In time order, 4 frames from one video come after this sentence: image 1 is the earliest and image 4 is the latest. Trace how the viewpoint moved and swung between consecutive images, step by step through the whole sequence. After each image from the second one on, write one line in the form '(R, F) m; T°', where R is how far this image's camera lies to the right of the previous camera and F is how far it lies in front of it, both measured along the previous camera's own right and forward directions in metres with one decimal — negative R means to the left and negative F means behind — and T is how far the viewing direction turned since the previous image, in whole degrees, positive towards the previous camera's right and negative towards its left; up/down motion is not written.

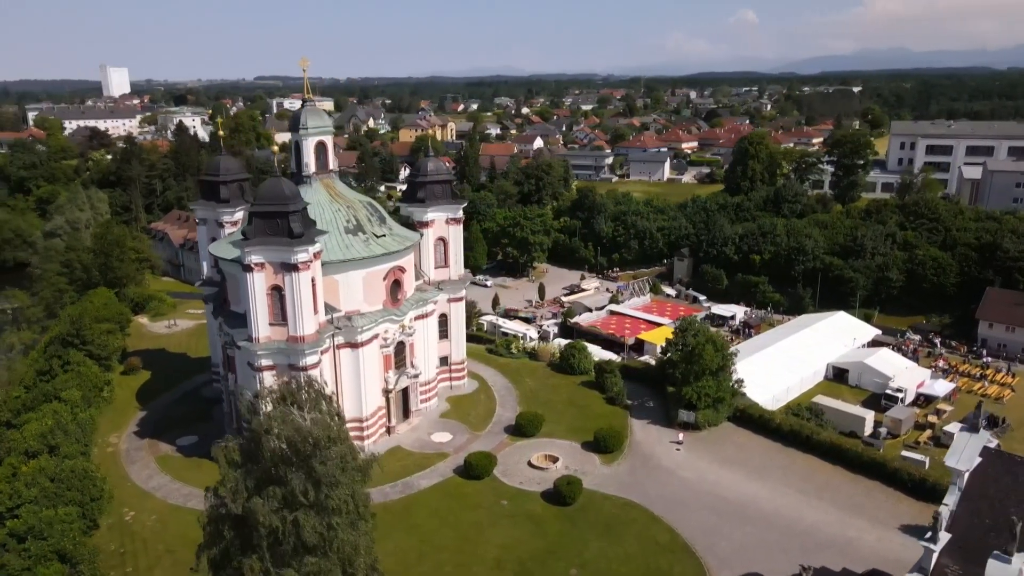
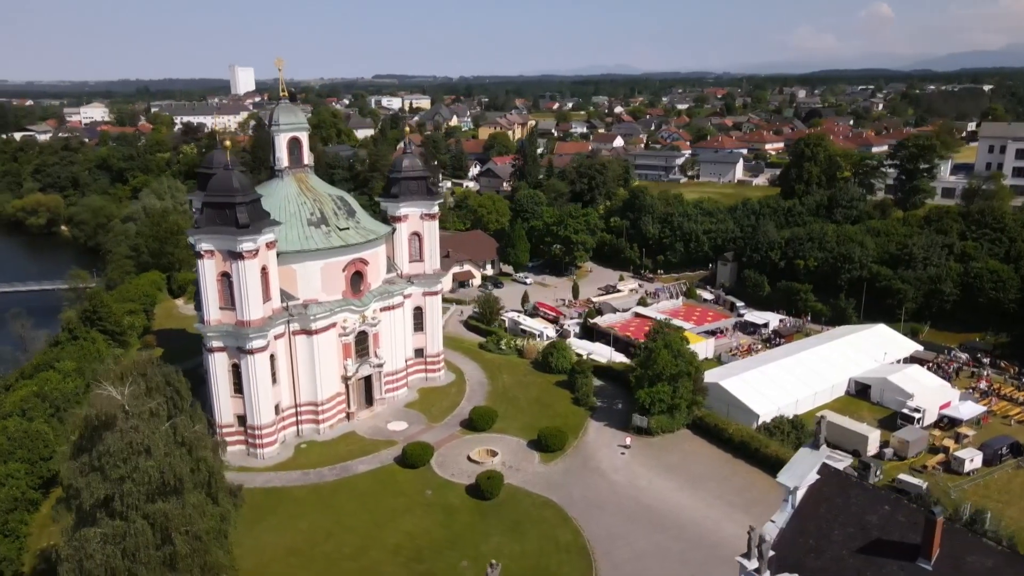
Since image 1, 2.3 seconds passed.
(+6.2, +0.1) m; -8°
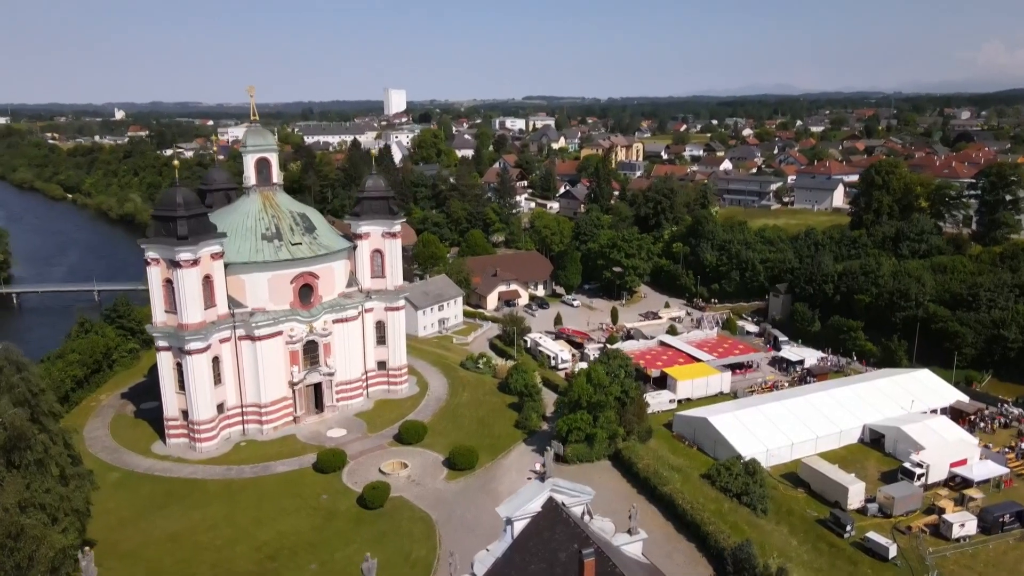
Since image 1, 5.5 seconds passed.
(+8.9, +0.2) m; -10°
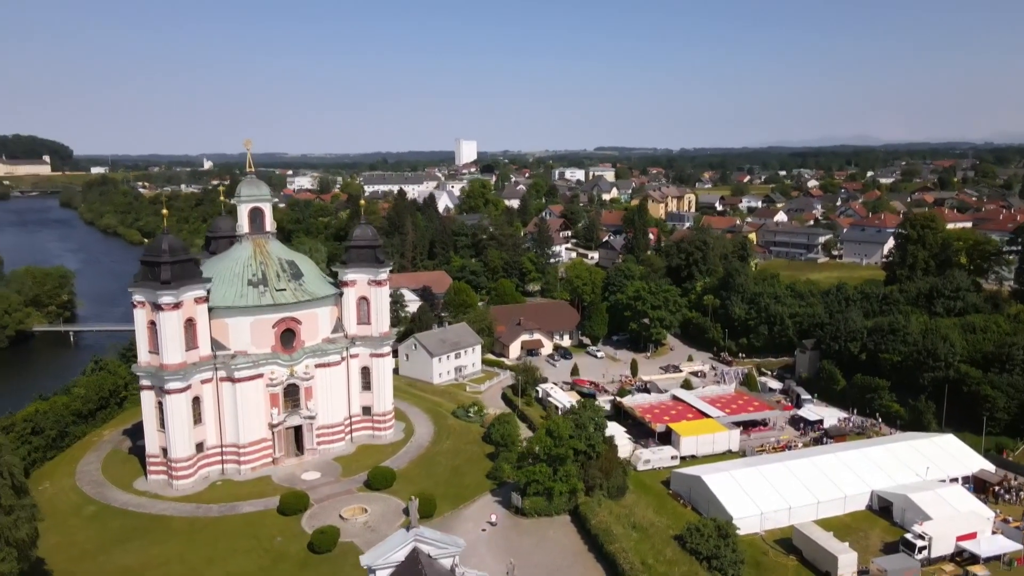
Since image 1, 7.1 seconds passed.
(+4.4, -0.1) m; -5°
